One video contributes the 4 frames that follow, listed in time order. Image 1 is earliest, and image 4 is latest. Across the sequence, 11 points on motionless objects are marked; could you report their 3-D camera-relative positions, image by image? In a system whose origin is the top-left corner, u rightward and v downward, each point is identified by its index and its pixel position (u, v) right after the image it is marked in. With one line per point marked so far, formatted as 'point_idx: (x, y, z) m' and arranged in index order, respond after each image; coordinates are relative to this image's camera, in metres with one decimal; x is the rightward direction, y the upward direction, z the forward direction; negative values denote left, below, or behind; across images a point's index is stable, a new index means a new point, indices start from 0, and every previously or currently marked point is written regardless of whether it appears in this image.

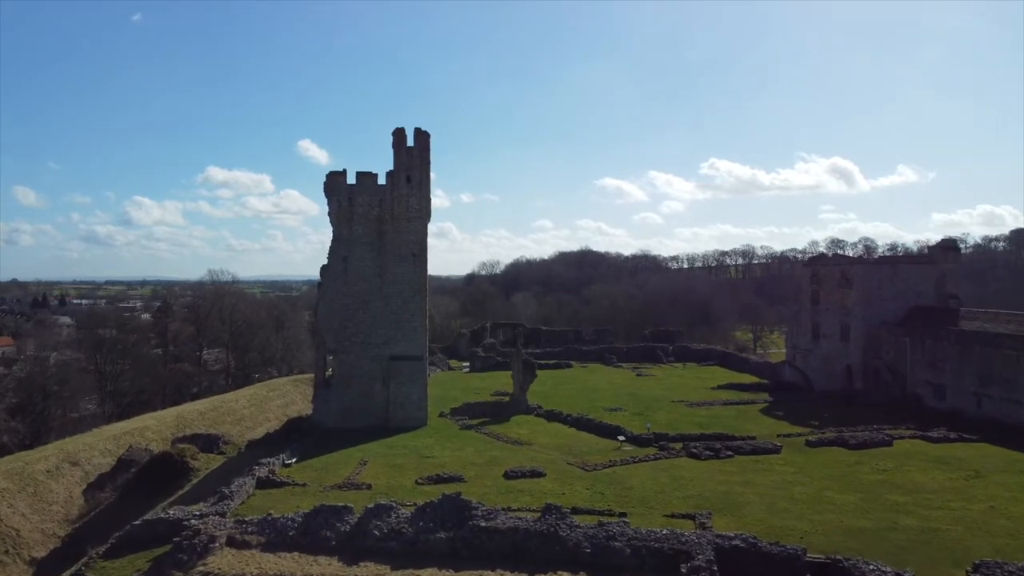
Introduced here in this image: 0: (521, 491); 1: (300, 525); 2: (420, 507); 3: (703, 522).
0: (+0.3, -5.4, +17.9) m
1: (-4.6, -5.1, +14.6) m
2: (-2.0, -4.8, +14.7) m
3: (+4.3, -5.2, +15.0) m
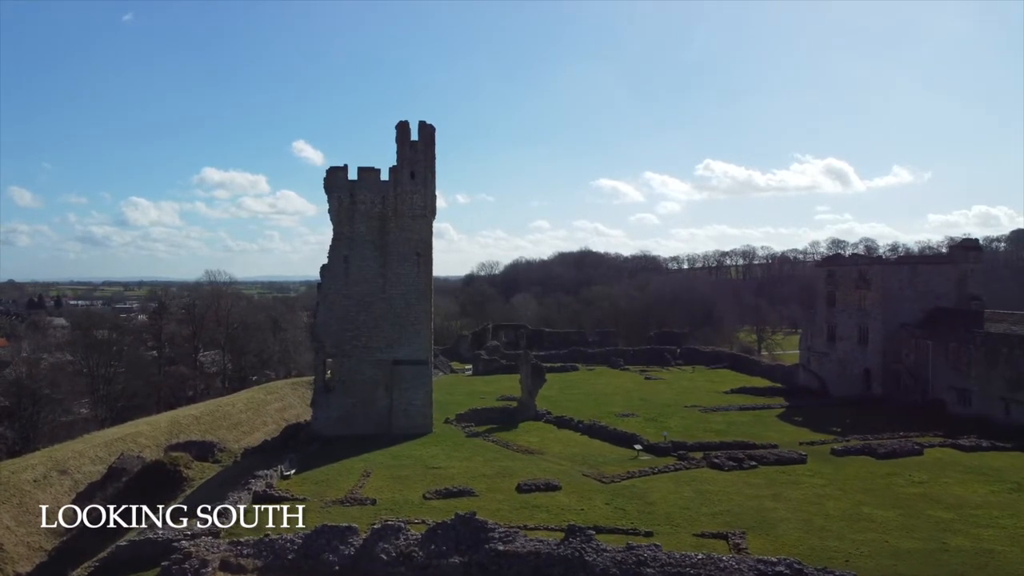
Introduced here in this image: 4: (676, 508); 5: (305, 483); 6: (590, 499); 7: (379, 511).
0: (+0.6, -5.4, +16.7) m
1: (-4.2, -5.2, +13.4) m
2: (-1.6, -4.8, +13.6) m
3: (+4.6, -5.2, +13.8) m
4: (+4.0, -5.3, +16.4) m
5: (-6.0, -5.7, +19.8) m
6: (+2.0, -5.4, +17.2) m
7: (-3.3, -5.5, +16.7) m
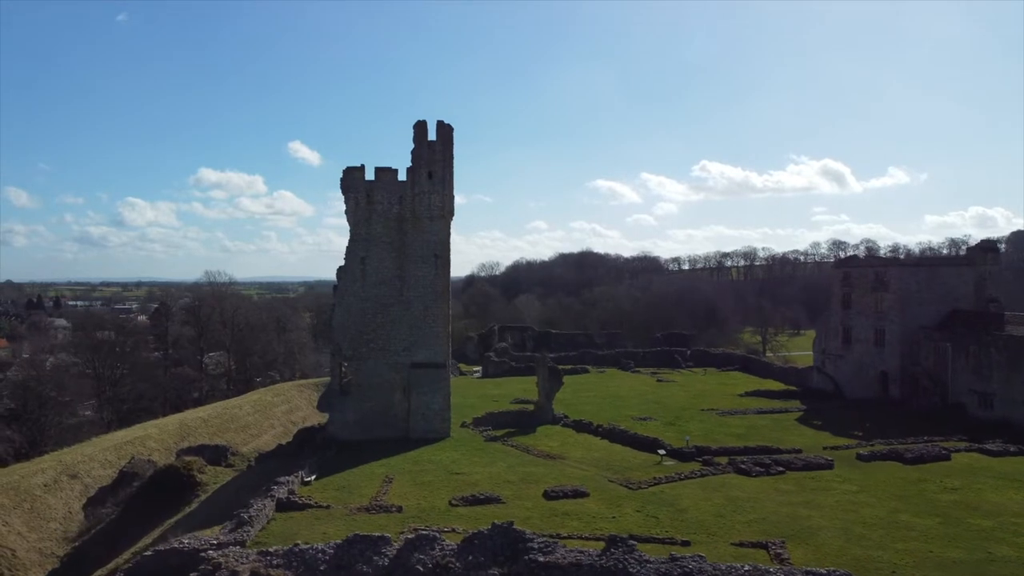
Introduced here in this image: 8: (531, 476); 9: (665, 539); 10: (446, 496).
0: (+1.3, -5.5, +16.3) m
1: (-3.5, -5.2, +13.1) m
2: (-0.9, -4.9, +13.2) m
3: (+5.3, -5.3, +13.5) m
4: (+4.7, -5.4, +16.0) m
5: (-5.3, -5.8, +19.4) m
6: (+2.7, -5.4, +16.9) m
7: (-2.6, -5.6, +16.3) m
8: (+0.5, -5.5, +19.9) m
9: (+3.2, -5.3, +14.3) m
10: (-1.8, -5.5, +18.0) m
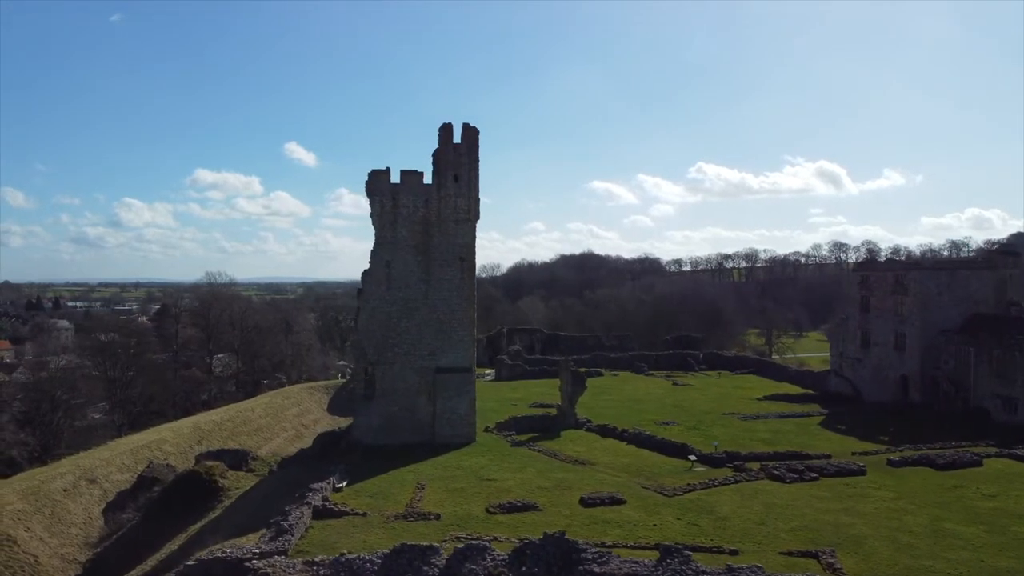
0: (+2.3, -5.6, +16.2) m
1: (-2.5, -5.3, +12.9) m
2: (+0.1, -5.0, +13.0) m
3: (+6.3, -5.4, +13.3) m
4: (+5.6, -5.5, +15.9) m
5: (-4.4, -5.9, +19.2) m
6: (+3.6, -5.6, +16.7) m
7: (-1.6, -5.7, +16.2) m
8: (+1.5, -5.7, +19.7) m
9: (+4.2, -5.5, +14.2) m
10: (-0.8, -5.7, +17.9) m
